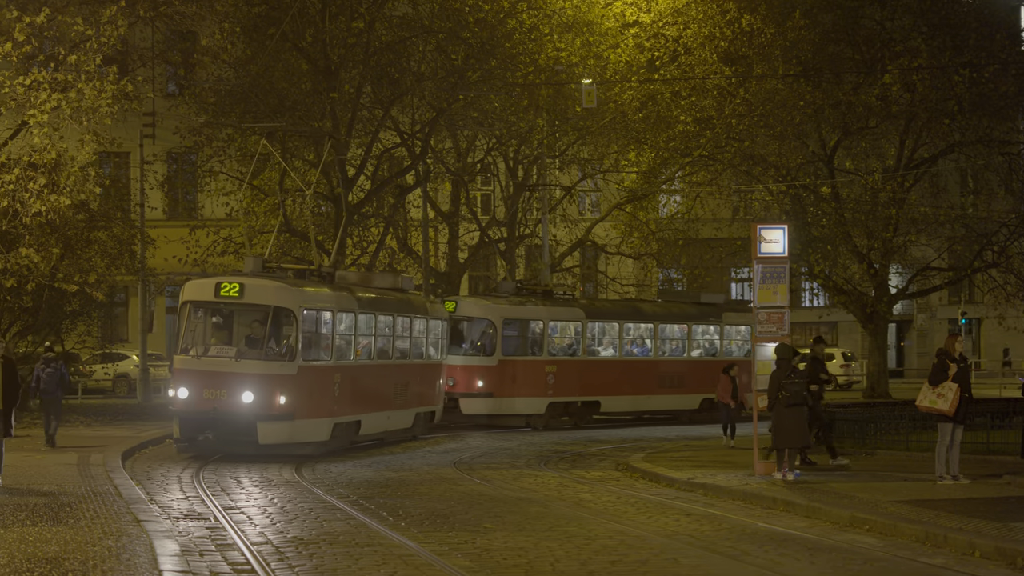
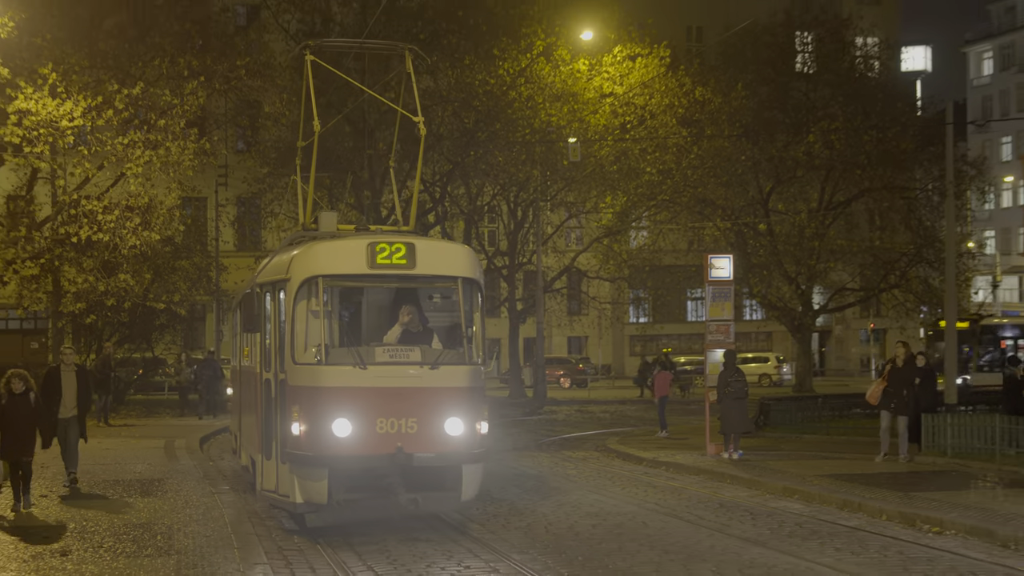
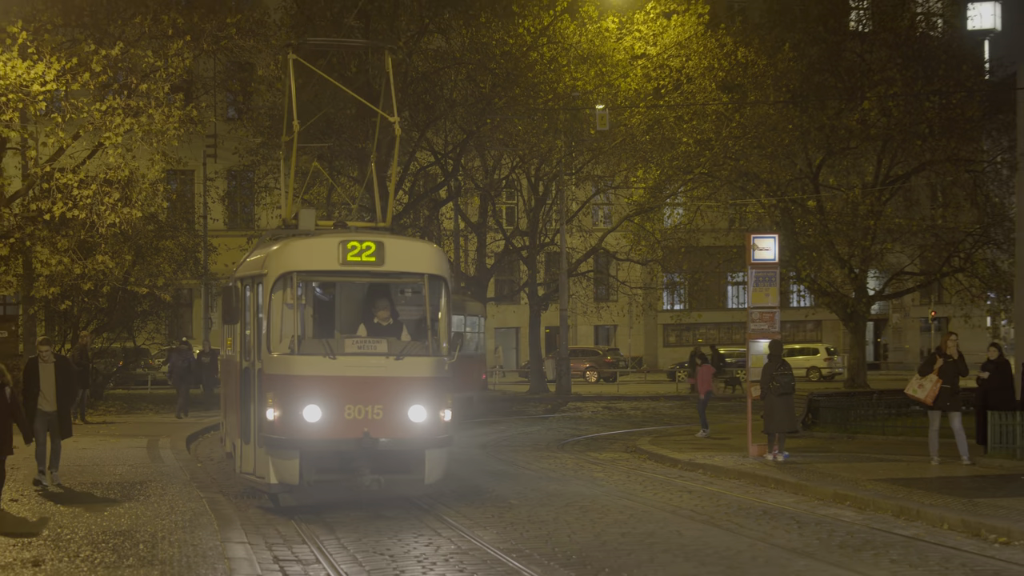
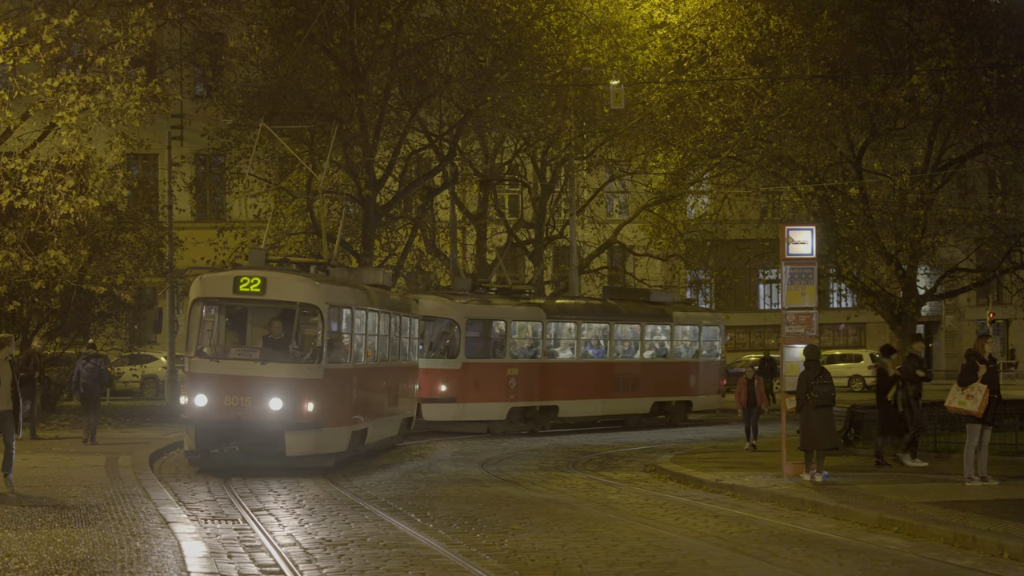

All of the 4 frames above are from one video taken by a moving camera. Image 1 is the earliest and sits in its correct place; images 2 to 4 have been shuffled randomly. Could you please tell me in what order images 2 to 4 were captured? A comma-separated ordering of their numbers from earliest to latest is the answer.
4, 3, 2
